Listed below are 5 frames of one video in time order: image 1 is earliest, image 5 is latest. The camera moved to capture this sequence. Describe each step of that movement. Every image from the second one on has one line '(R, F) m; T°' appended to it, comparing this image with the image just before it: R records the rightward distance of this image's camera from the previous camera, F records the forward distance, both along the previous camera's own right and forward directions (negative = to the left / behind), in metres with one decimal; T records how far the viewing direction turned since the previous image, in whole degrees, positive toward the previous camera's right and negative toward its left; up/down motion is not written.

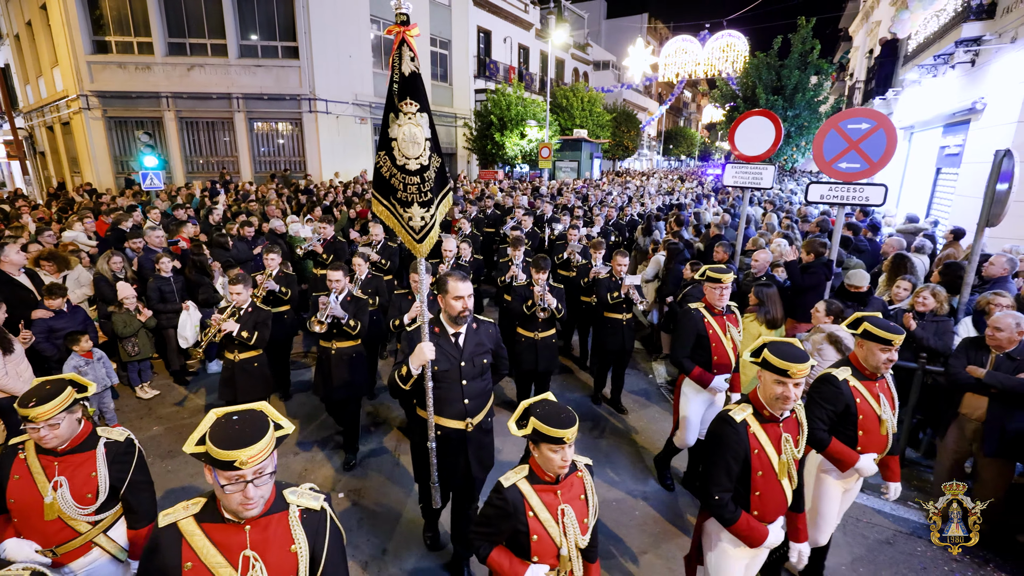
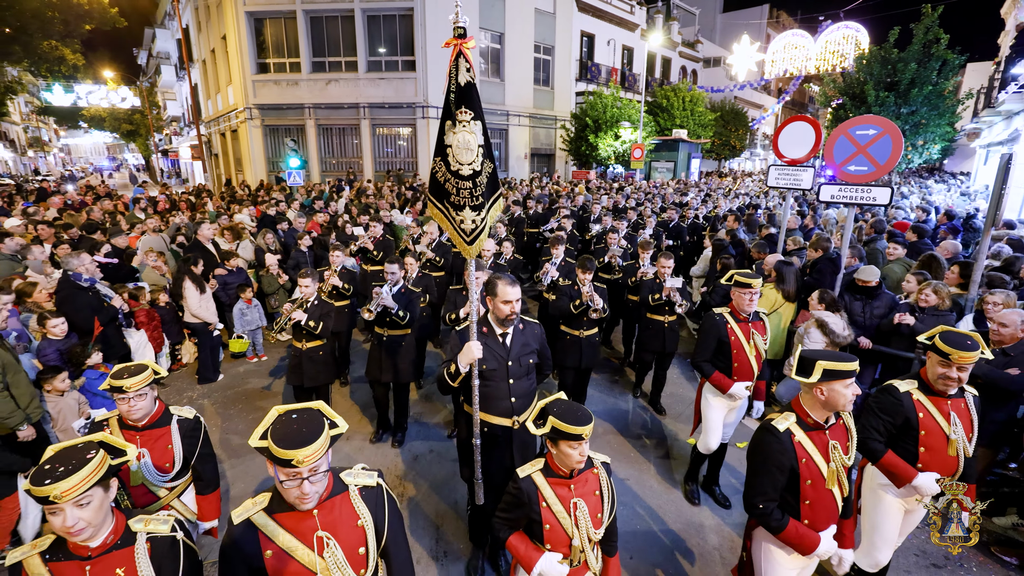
(+0.8, -1.1) m; -12°
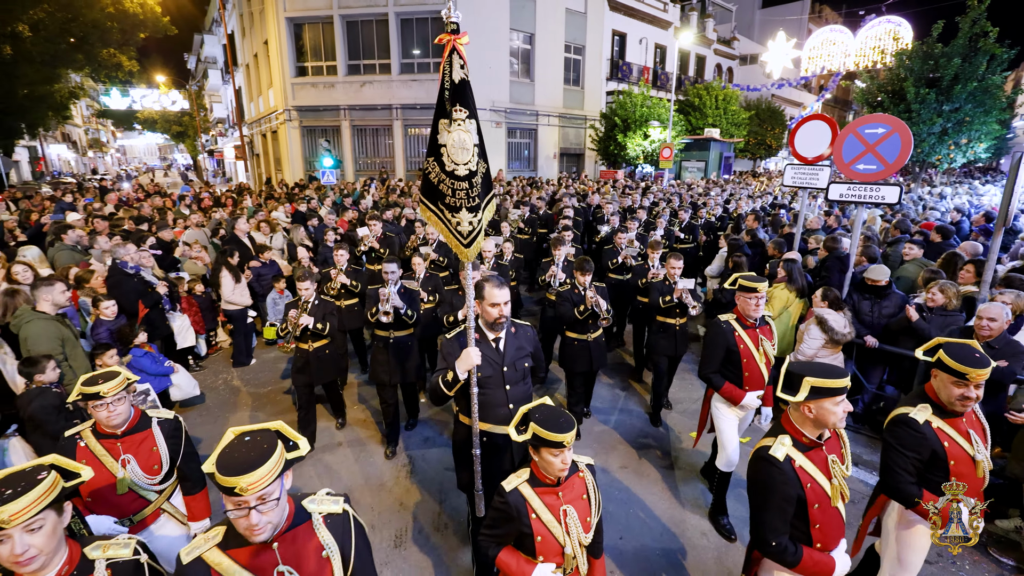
(+0.2, -0.2) m; -4°
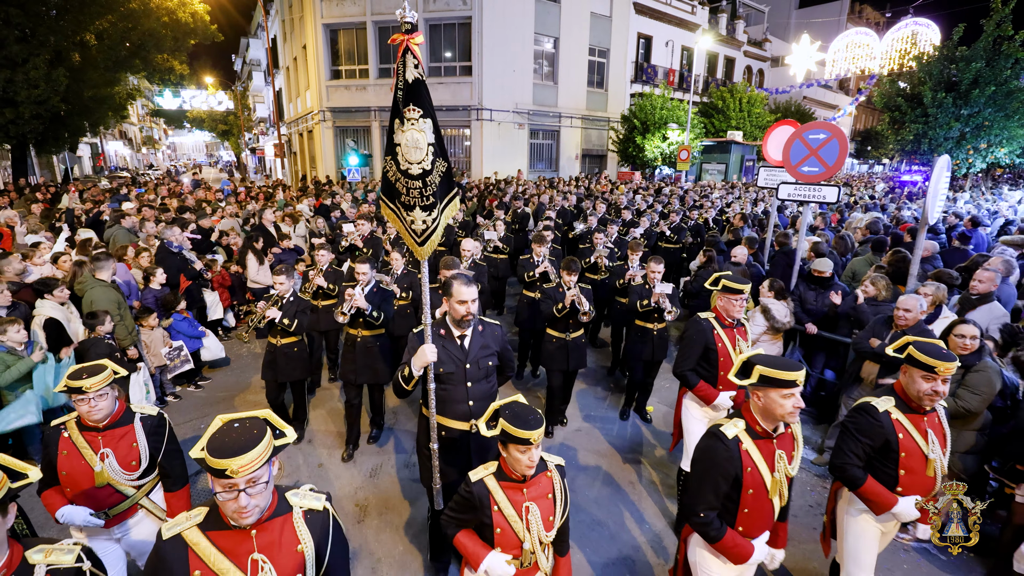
(+0.6, -0.7) m; -4°
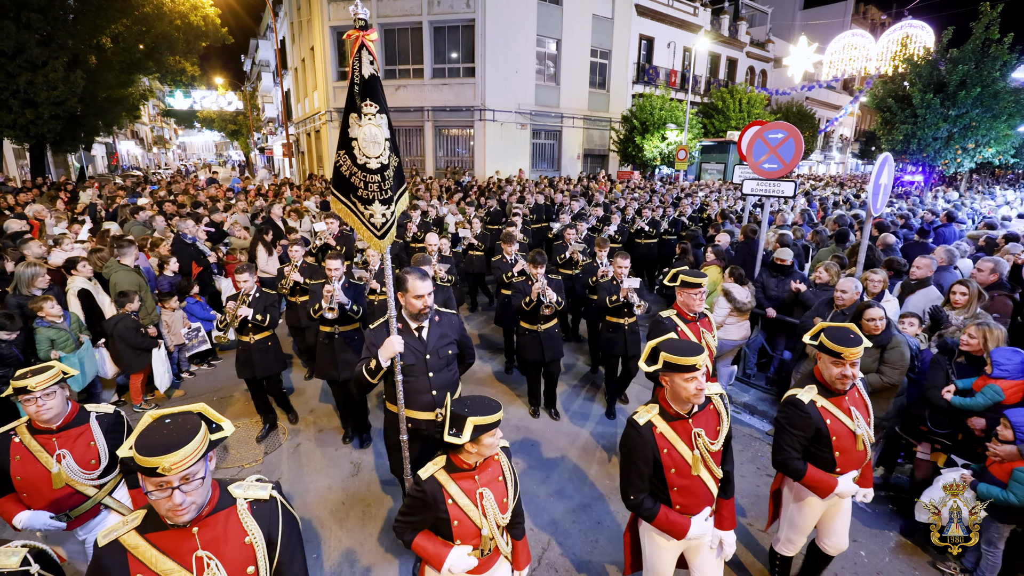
(+0.3, -0.5) m; -1°
